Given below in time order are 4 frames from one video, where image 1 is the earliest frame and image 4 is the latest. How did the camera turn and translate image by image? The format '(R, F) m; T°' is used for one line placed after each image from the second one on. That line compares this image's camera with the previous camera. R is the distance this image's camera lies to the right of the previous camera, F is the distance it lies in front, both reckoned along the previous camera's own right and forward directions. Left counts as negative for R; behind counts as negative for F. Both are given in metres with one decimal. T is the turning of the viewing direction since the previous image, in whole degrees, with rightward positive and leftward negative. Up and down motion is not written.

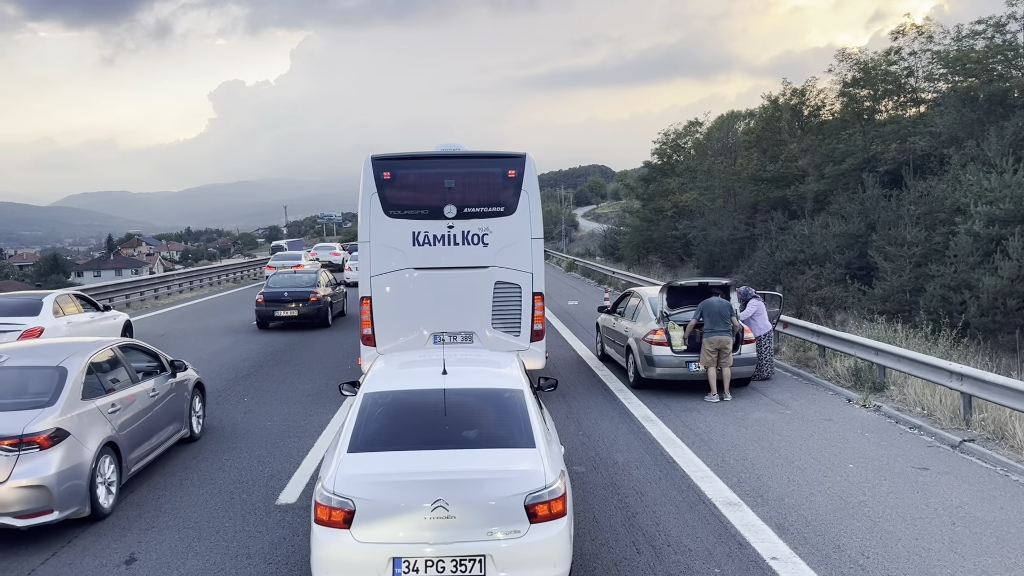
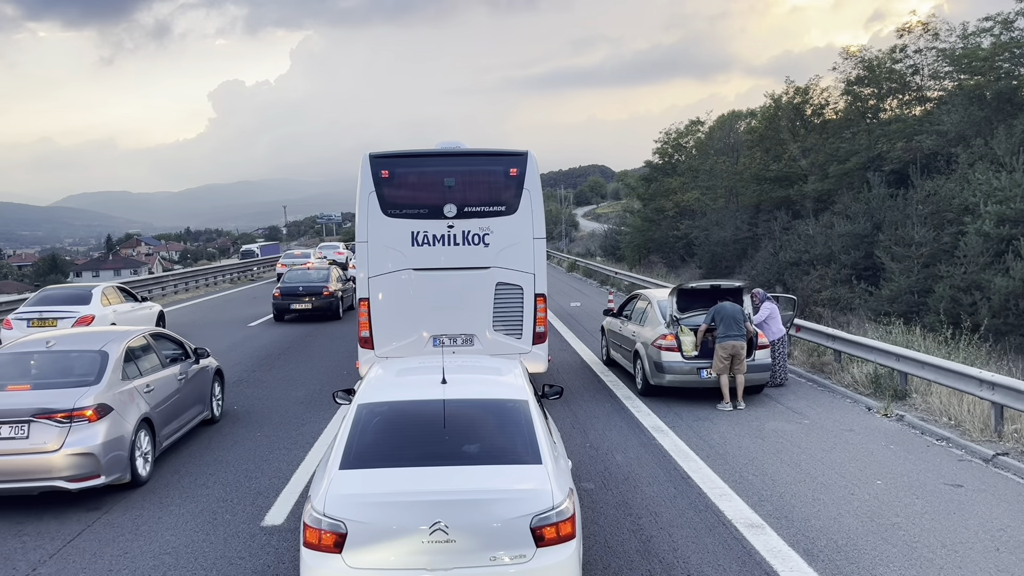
(0.0, +0.5) m; 0°
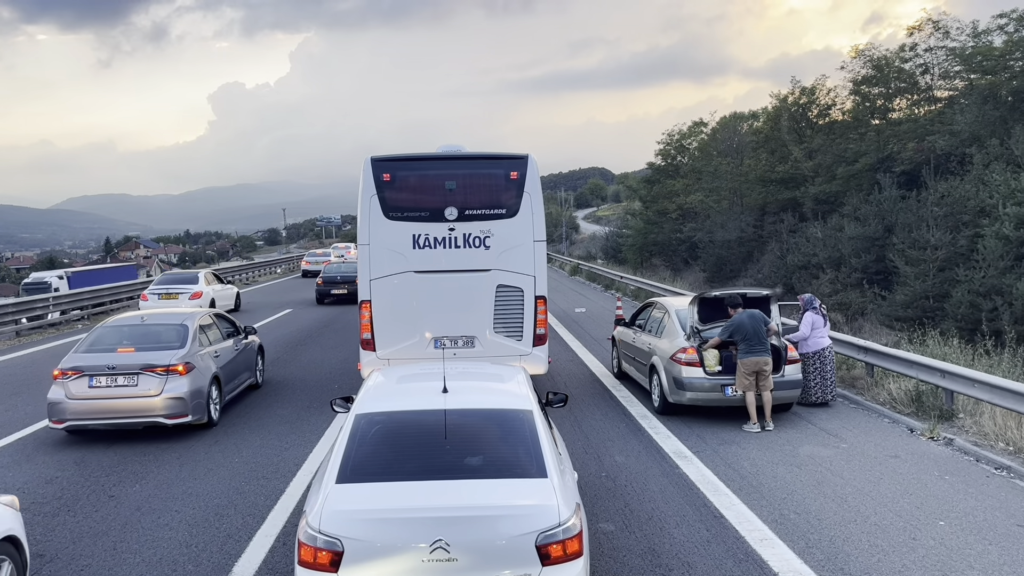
(-0.1, +0.8) m; 0°
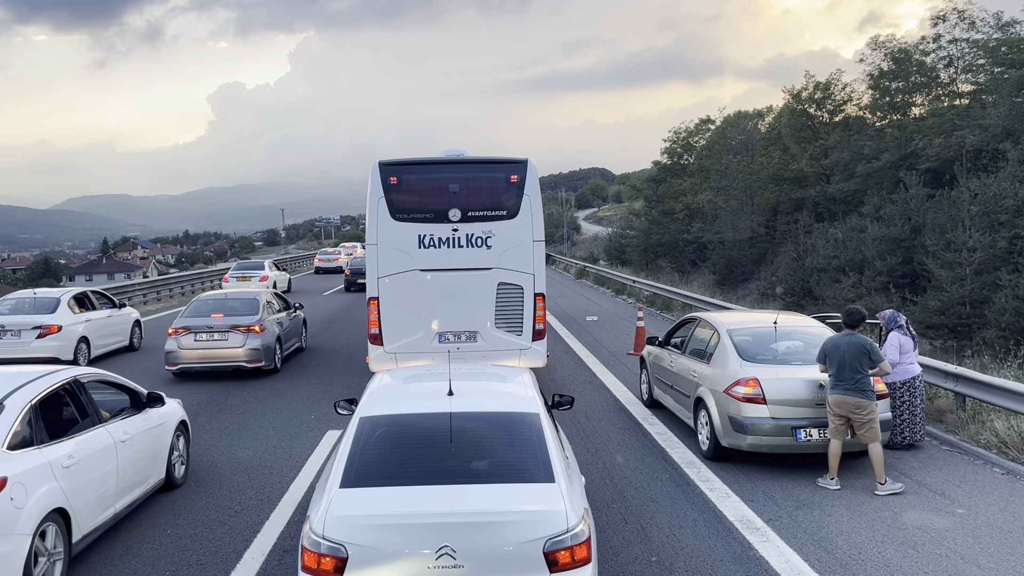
(-0.1, +1.8) m; 0°
